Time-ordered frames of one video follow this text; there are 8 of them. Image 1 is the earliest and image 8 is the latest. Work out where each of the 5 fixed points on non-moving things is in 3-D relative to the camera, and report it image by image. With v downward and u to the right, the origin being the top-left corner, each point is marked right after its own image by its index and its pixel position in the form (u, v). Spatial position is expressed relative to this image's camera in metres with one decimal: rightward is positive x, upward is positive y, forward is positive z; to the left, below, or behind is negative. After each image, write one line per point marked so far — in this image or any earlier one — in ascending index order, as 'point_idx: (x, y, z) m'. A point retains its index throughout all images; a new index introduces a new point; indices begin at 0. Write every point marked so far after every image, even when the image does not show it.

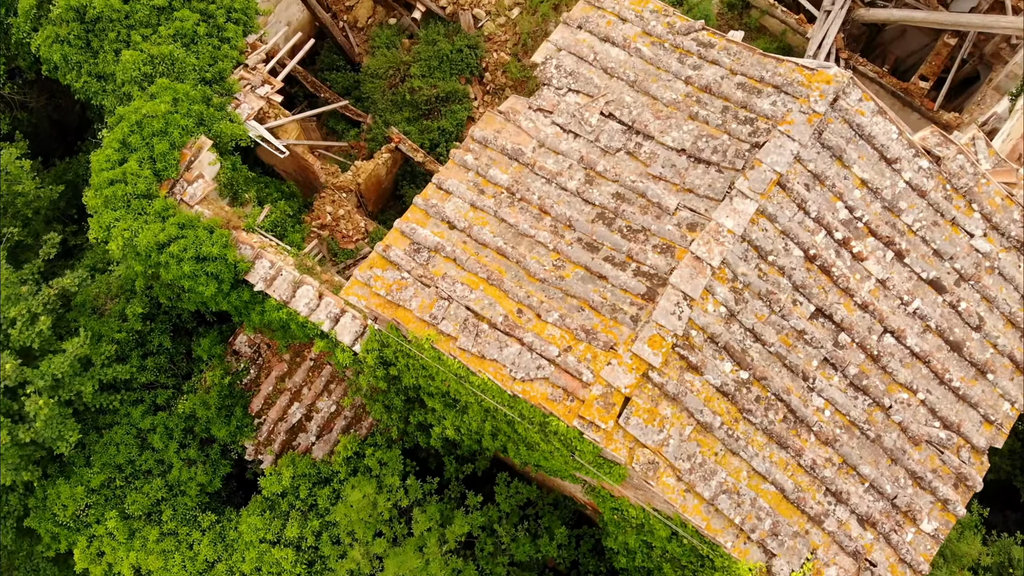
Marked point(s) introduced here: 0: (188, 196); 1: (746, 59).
0: (-3.6, +1.0, +6.8) m
1: (+2.2, +2.1, +5.6) m
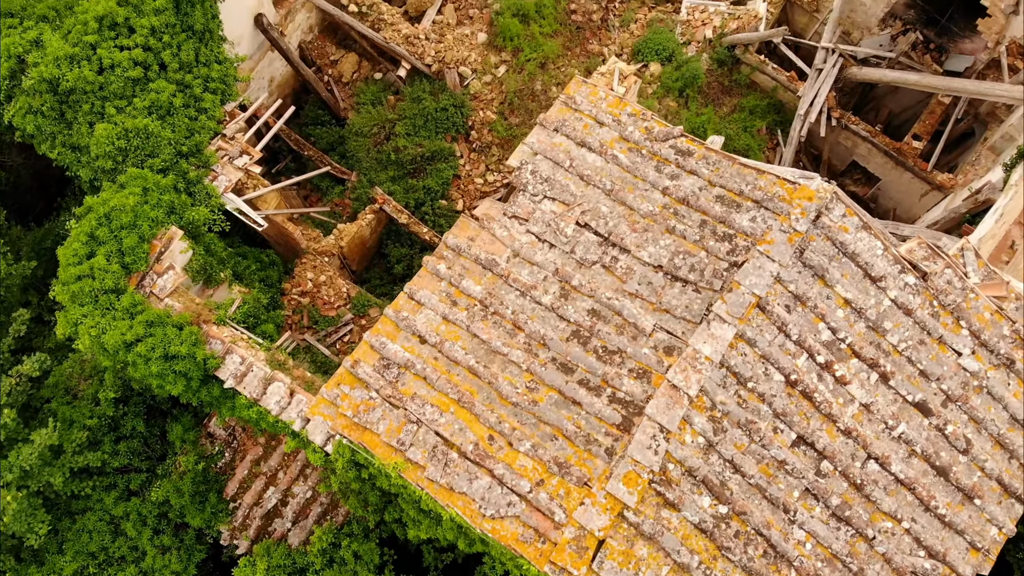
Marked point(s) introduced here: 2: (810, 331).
0: (-3.9, 0.0, +6.6) m
1: (+1.9, +1.1, +5.5) m
2: (+2.5, -0.4, +5.1) m
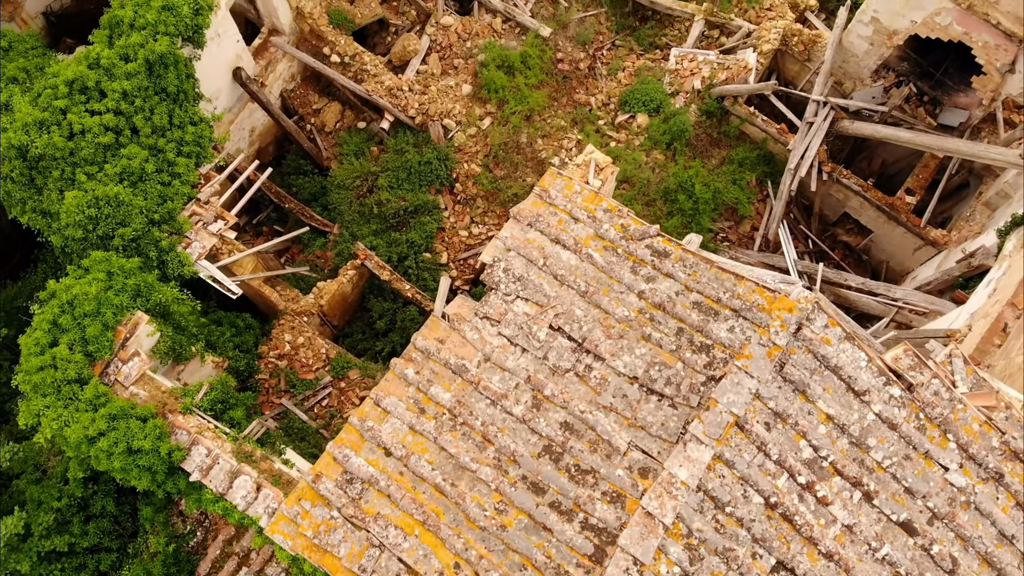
0: (-4.1, -0.9, +6.4) m
1: (+1.7, +0.1, +5.3) m
2: (+2.2, -1.3, +4.9) m
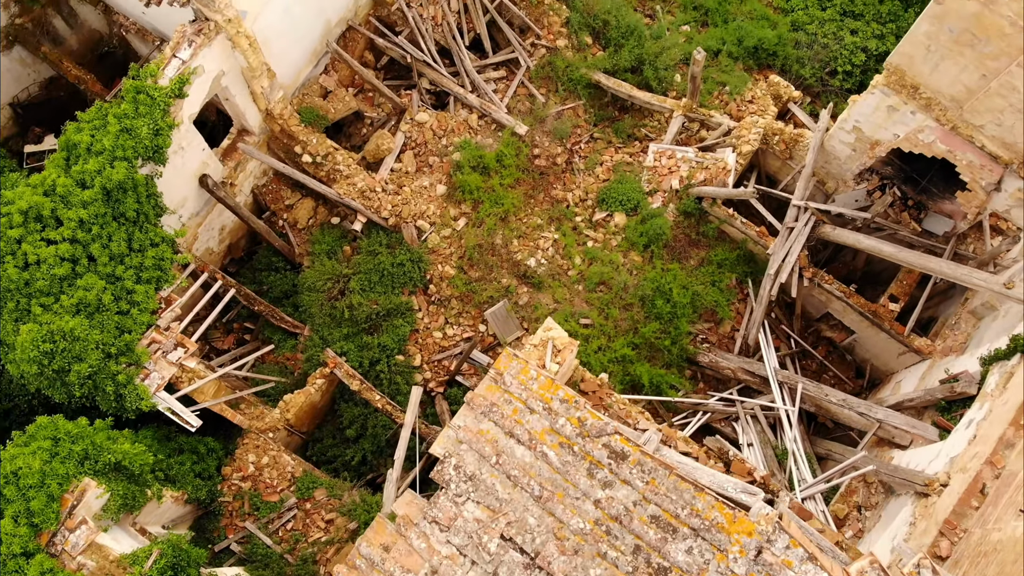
0: (-4.6, -2.7, +6.2) m
1: (+1.2, -1.6, +5.0) m
2: (+1.8, -3.0, +4.7) m
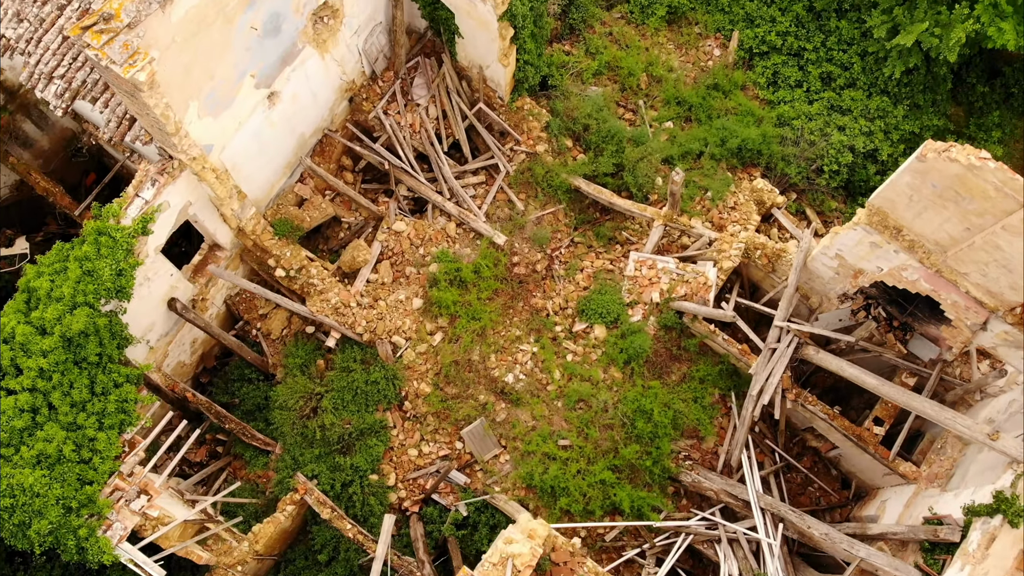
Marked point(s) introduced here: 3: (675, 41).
0: (-4.9, -4.6, +6.0) m
1: (+0.9, -3.5, +4.8) m
2: (+1.4, -5.0, +4.5) m
3: (+3.3, +5.0, +12.3) m
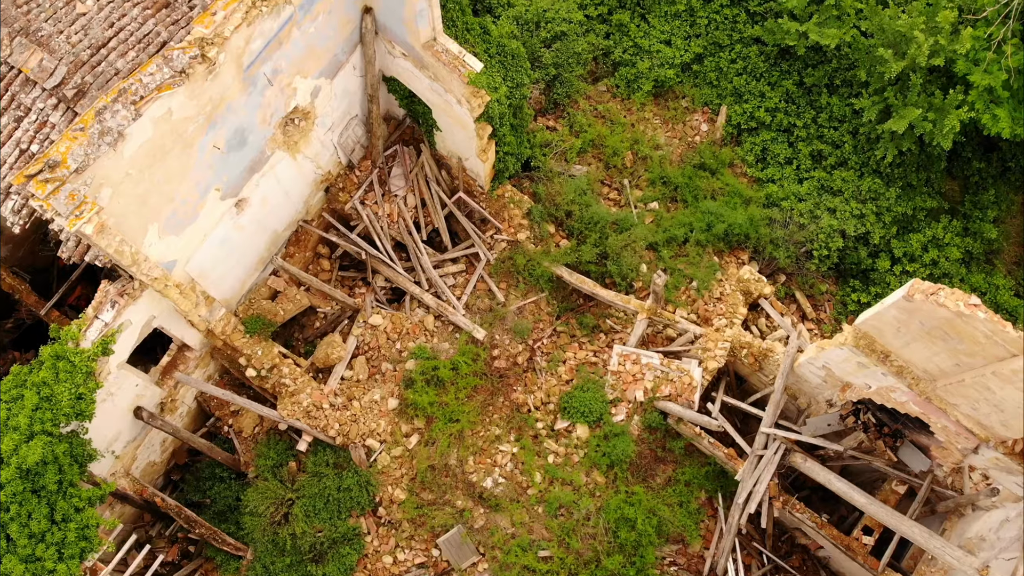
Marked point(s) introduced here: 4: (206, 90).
0: (-5.3, -6.2, +5.8) m
1: (+0.5, -5.1, +4.6) m
2: (+1.1, -6.5, +4.2) m
3: (+2.9, +3.4, +12.0) m
4: (-3.5, +2.3, +6.9) m
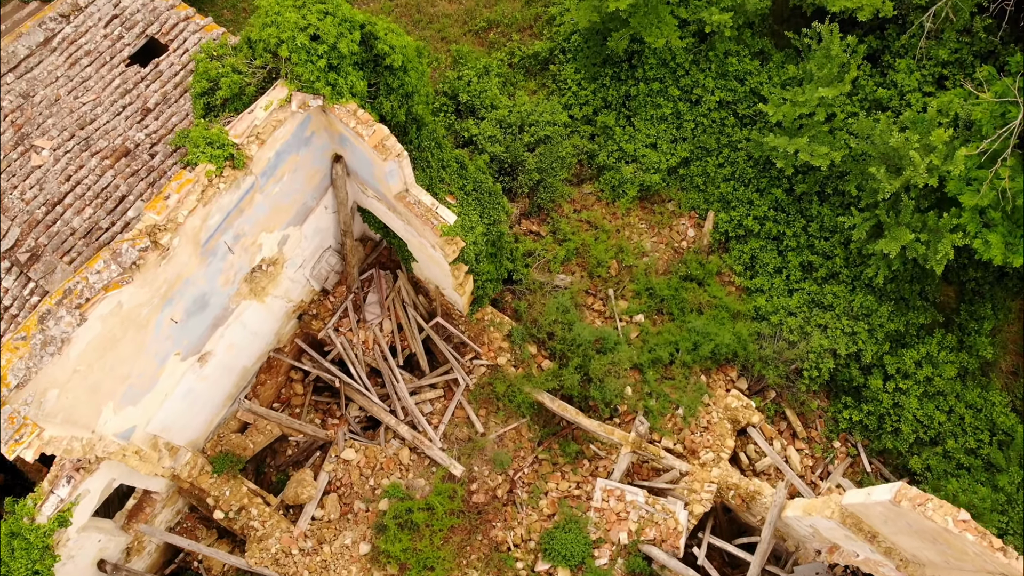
0: (-5.6, -8.3, +5.5) m
1: (+0.2, -7.2, +4.3) m
2: (+0.8, -8.6, +3.9) m
3: (+2.6, +1.3, +11.7) m
4: (-3.8, +0.1, +6.6) m
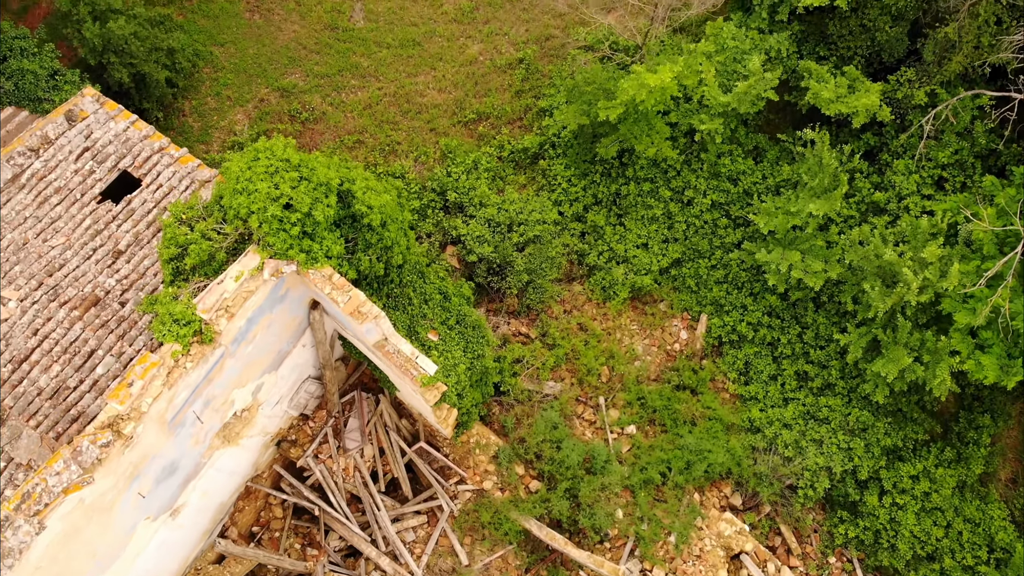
0: (-5.8, -10.2, +5.2) m
1: (0.0, -9.2, +4.0) m
2: (+0.5, -10.6, +3.6) m
3: (+2.4, -0.6, +11.4) m
4: (-4.1, -1.8, +6.3) m
